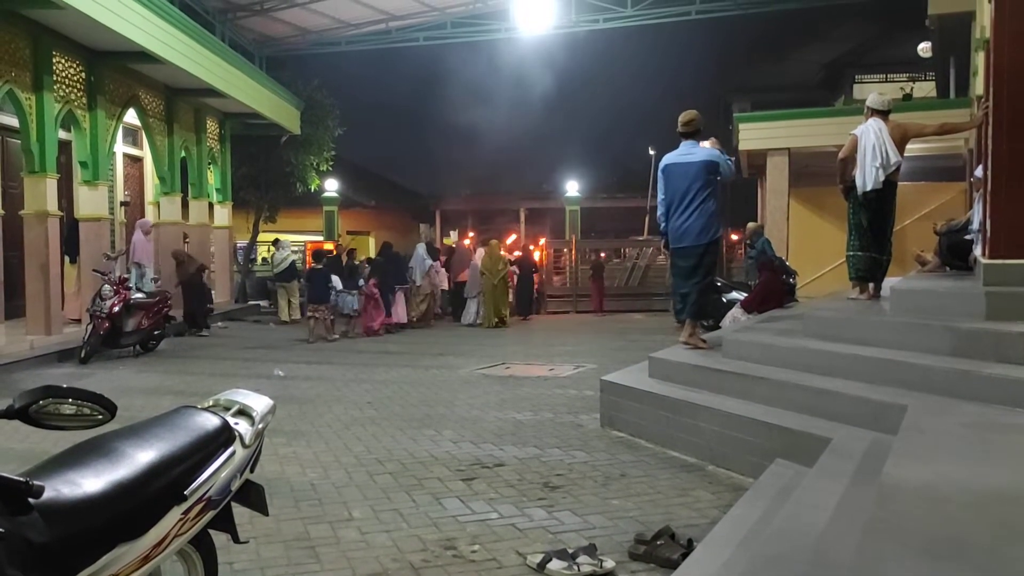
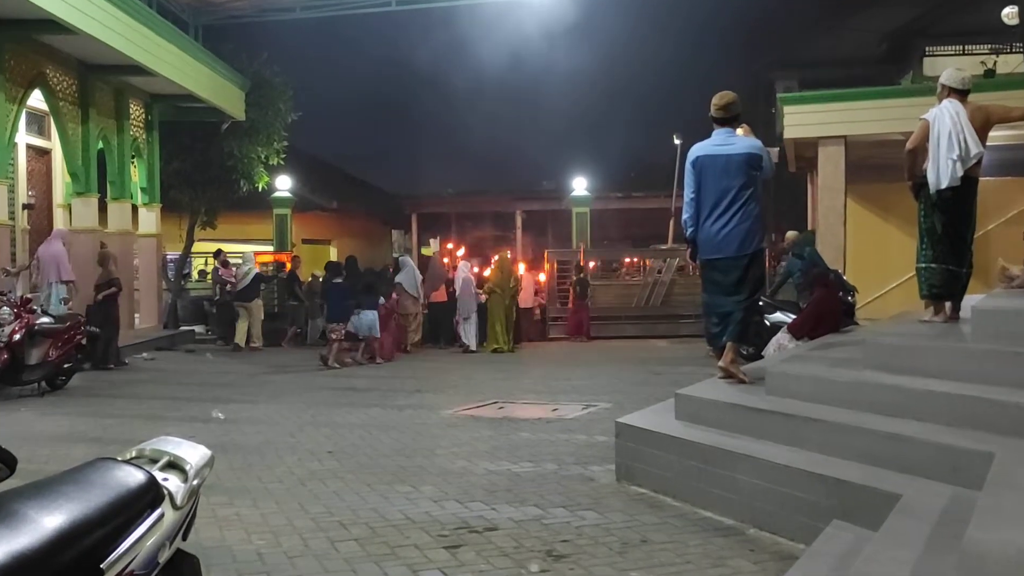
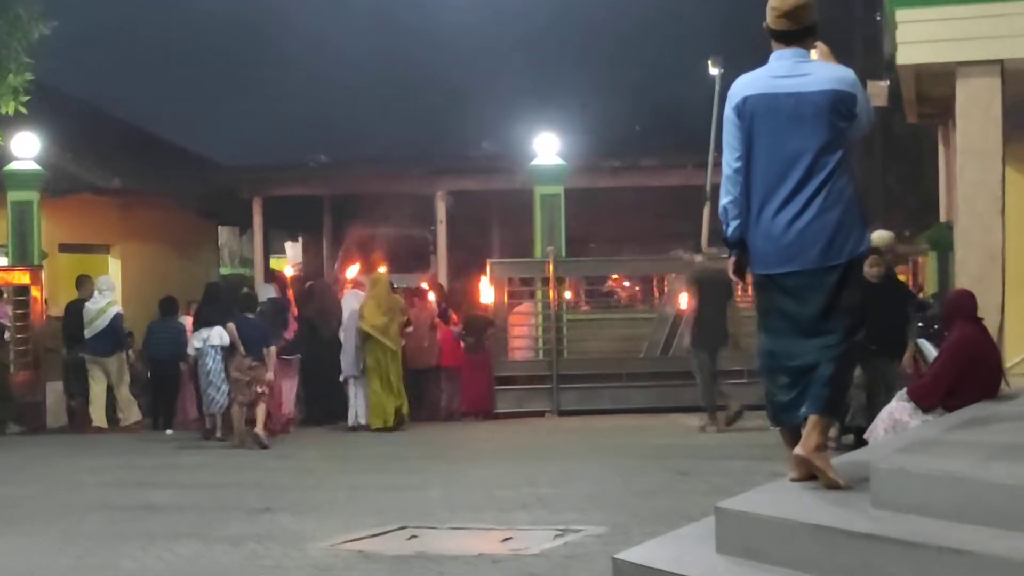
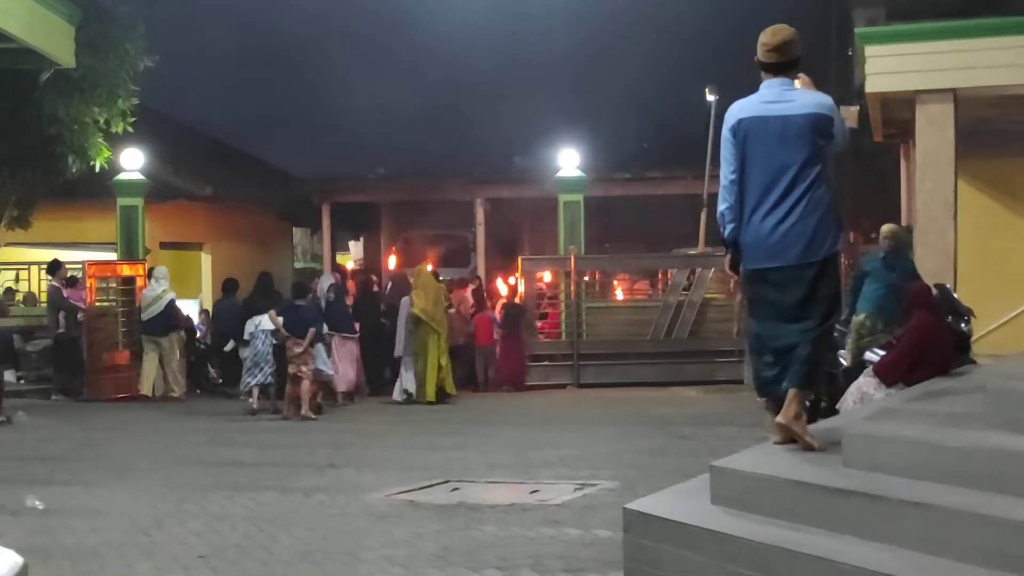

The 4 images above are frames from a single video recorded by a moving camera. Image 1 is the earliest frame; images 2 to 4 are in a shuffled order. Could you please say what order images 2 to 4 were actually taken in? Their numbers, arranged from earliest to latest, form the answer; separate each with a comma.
2, 4, 3
